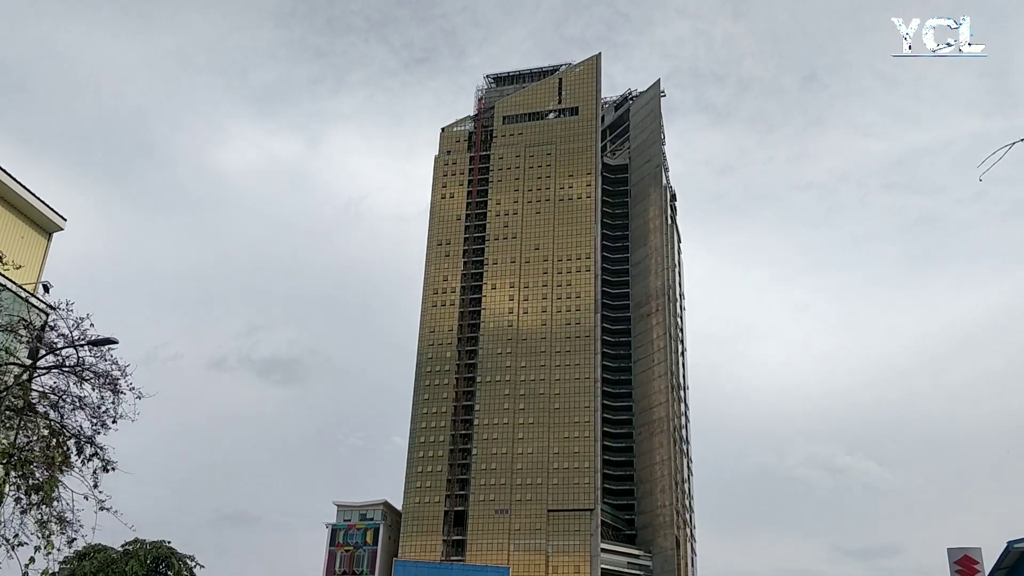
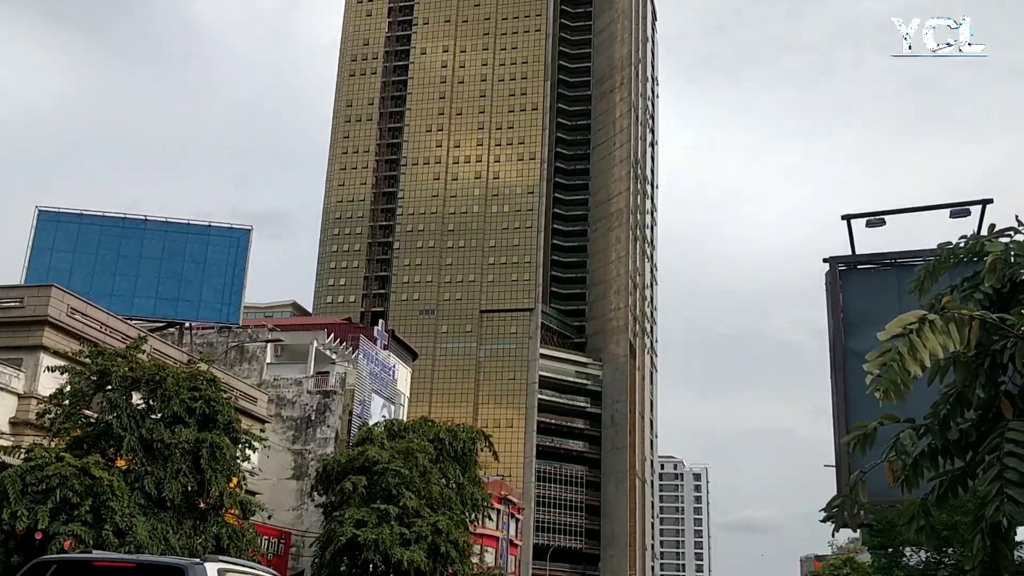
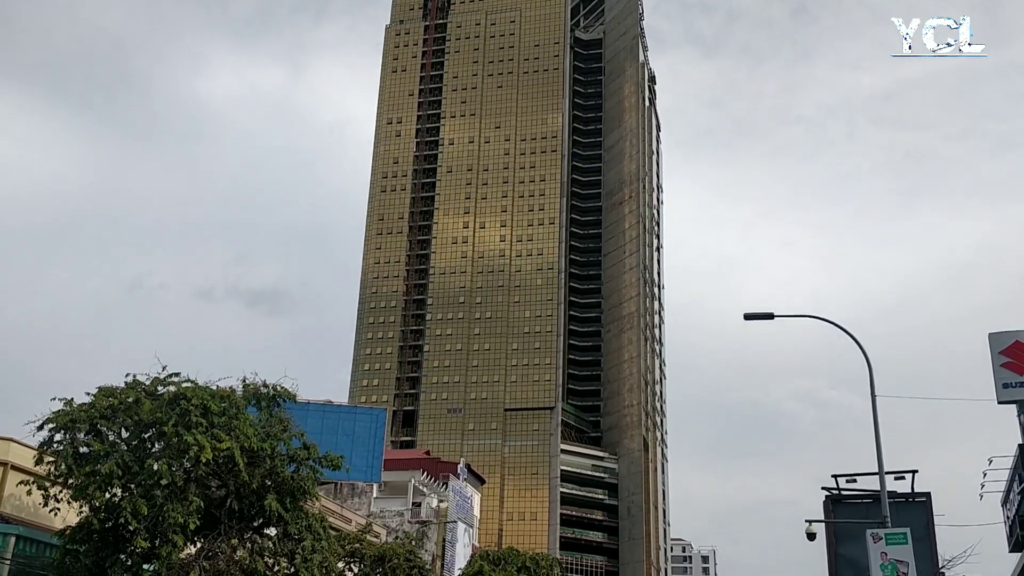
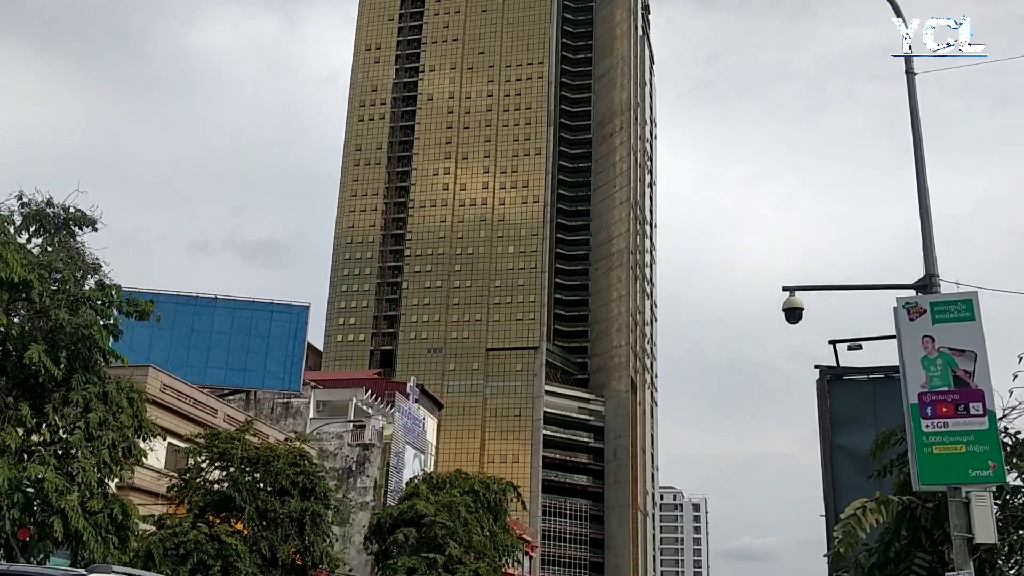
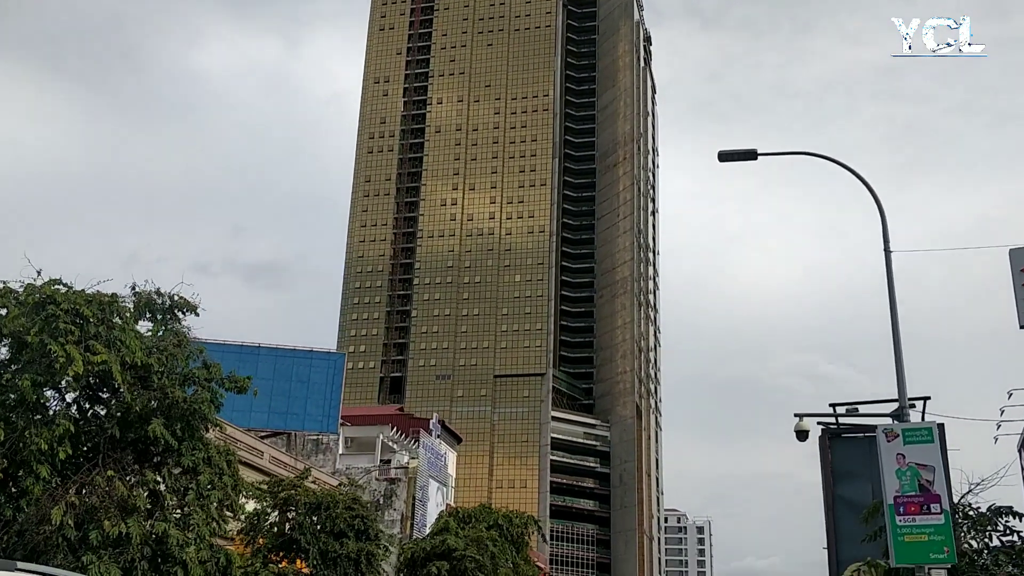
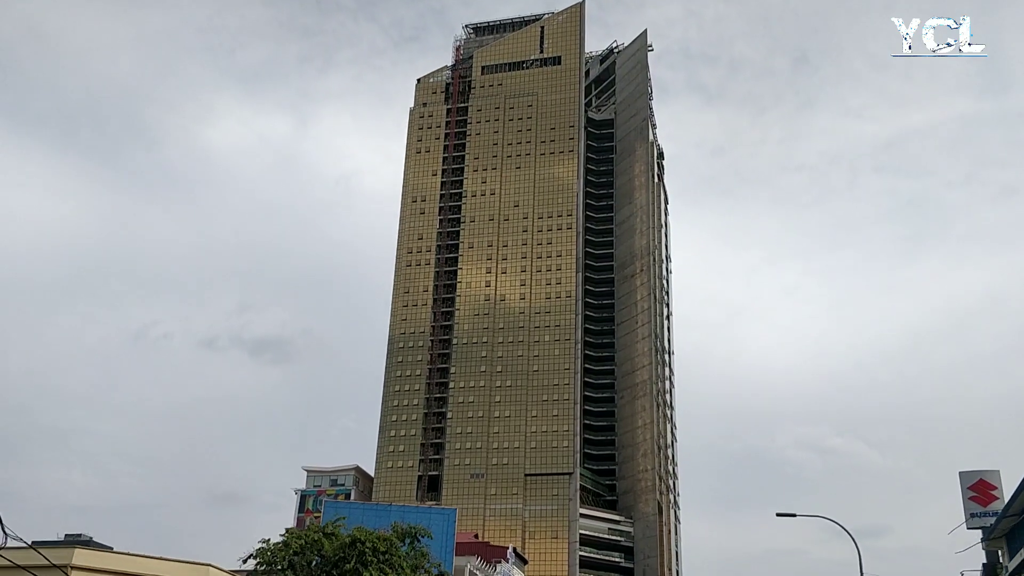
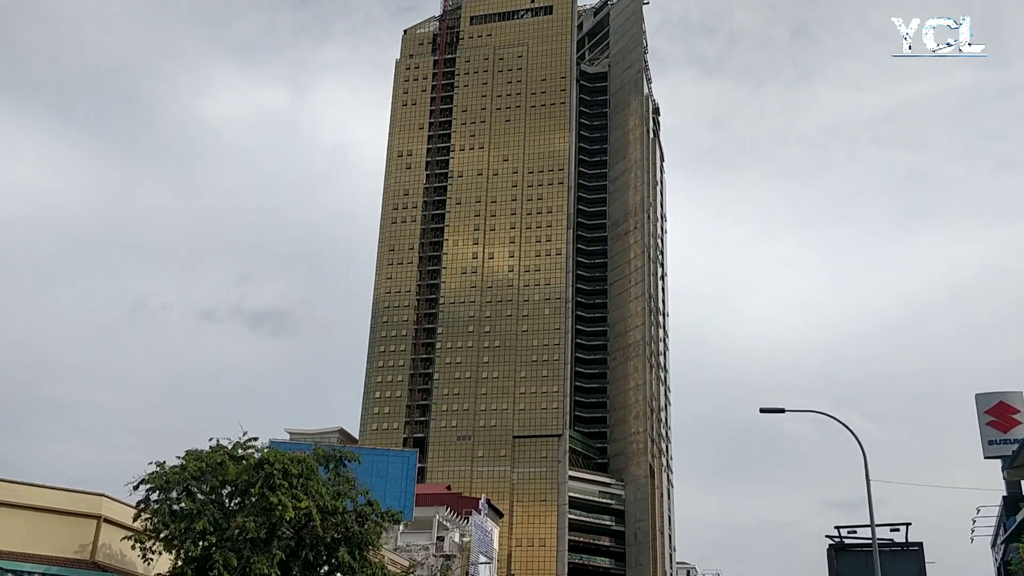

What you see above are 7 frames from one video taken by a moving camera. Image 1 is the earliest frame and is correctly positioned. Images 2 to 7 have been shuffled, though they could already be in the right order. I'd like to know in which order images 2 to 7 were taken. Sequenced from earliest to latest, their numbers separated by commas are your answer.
6, 7, 3, 5, 4, 2
